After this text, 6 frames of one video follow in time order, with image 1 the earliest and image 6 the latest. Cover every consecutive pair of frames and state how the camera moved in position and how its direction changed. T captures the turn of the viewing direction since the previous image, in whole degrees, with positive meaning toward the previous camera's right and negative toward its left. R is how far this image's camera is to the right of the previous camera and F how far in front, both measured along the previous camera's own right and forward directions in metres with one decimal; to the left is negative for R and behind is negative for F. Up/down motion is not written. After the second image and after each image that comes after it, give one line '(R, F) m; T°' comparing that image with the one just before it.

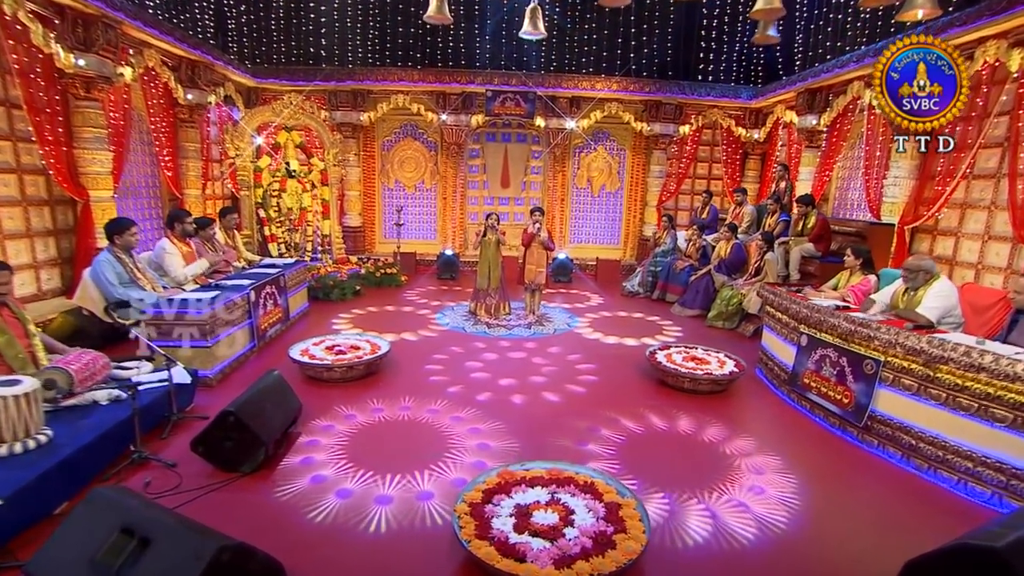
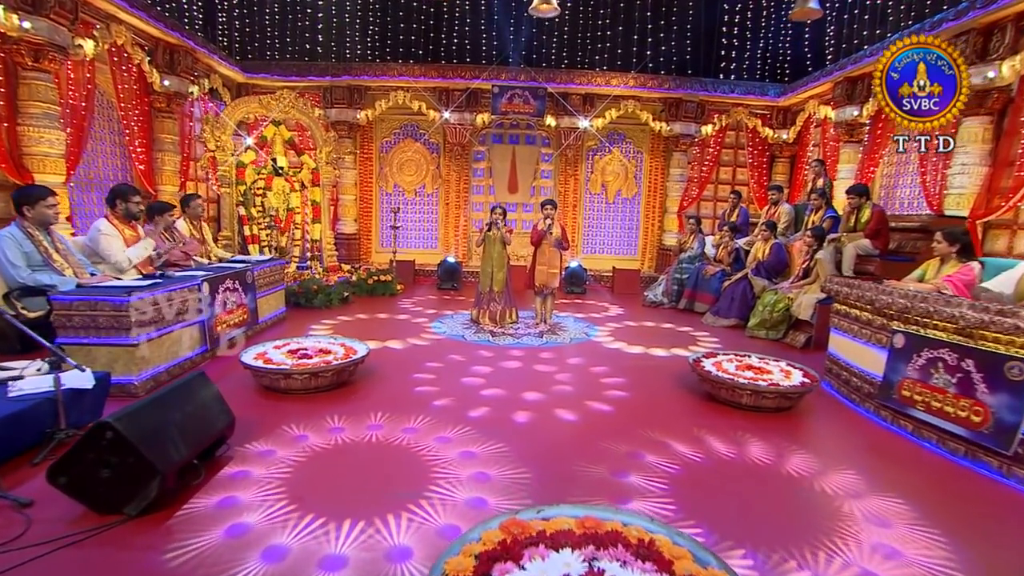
(0.0, +1.0) m; -1°
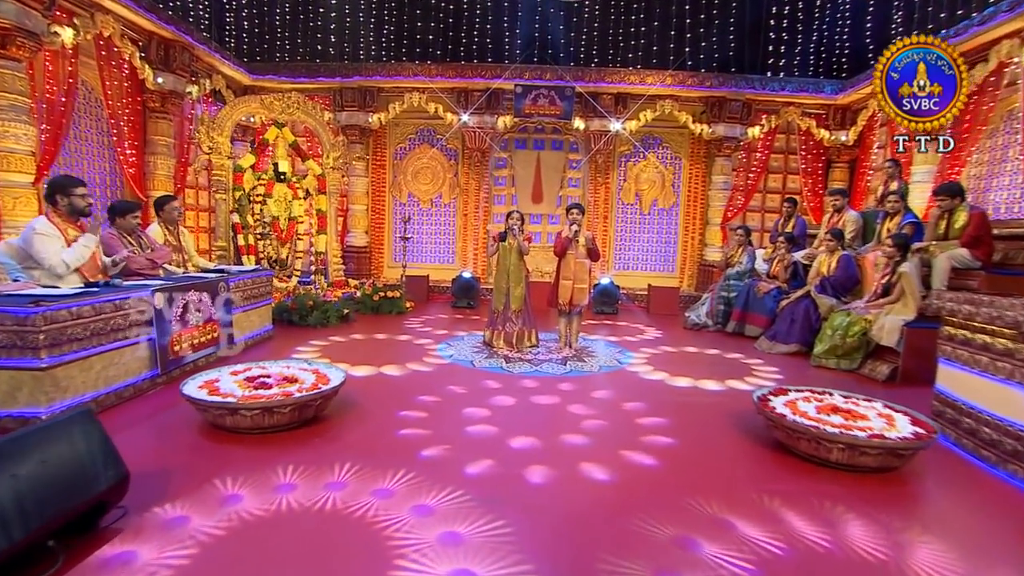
(+0.1, +1.0) m; -3°
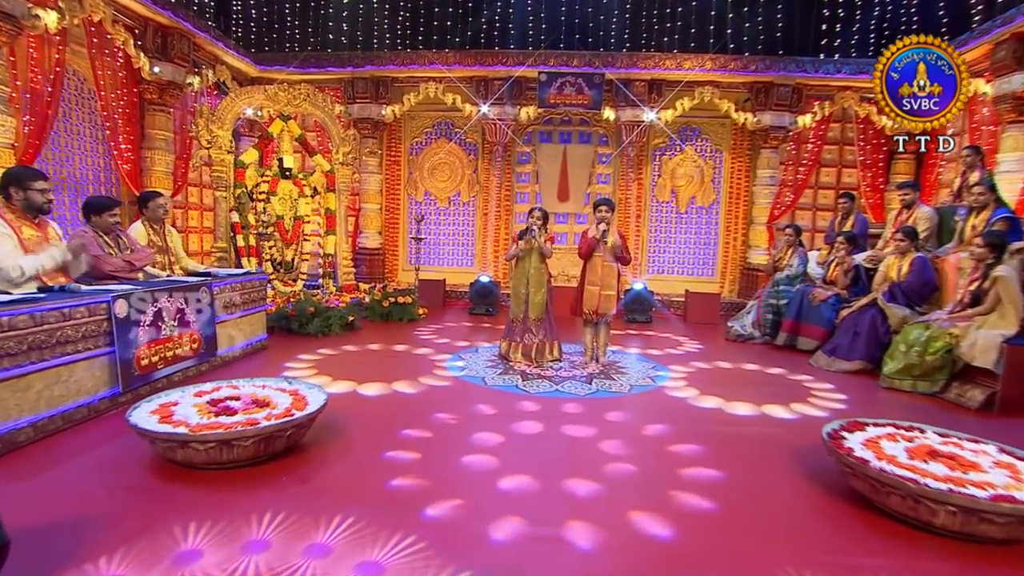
(+0.1, +0.7) m; -3°
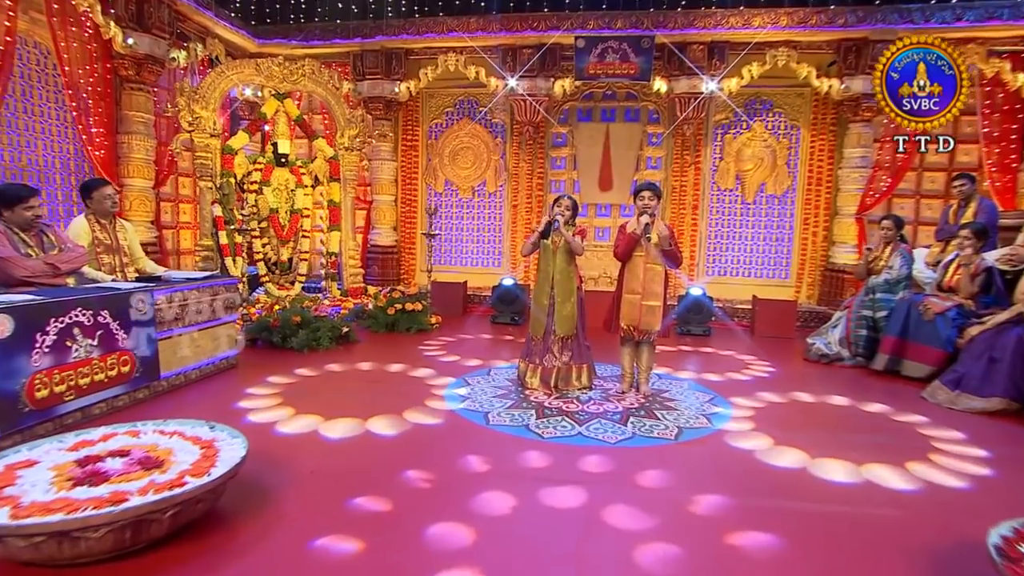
(+0.3, +1.2) m; -5°
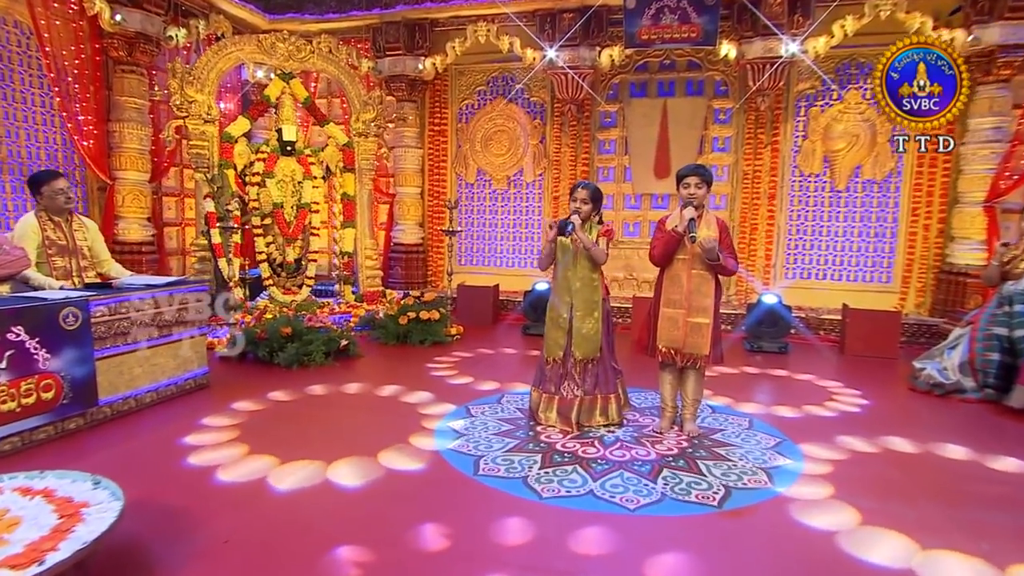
(+0.3, +1.0) m; -7°
